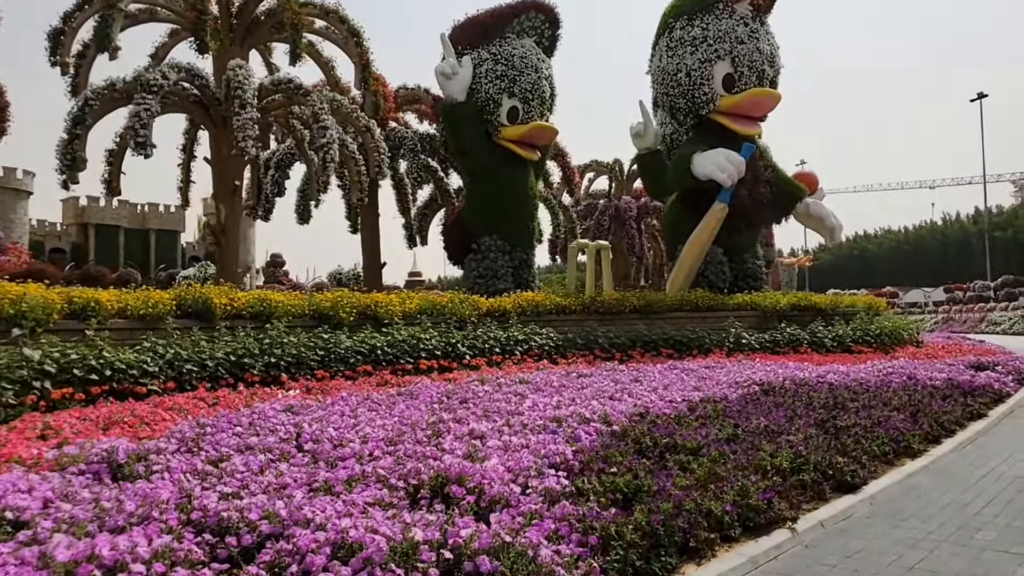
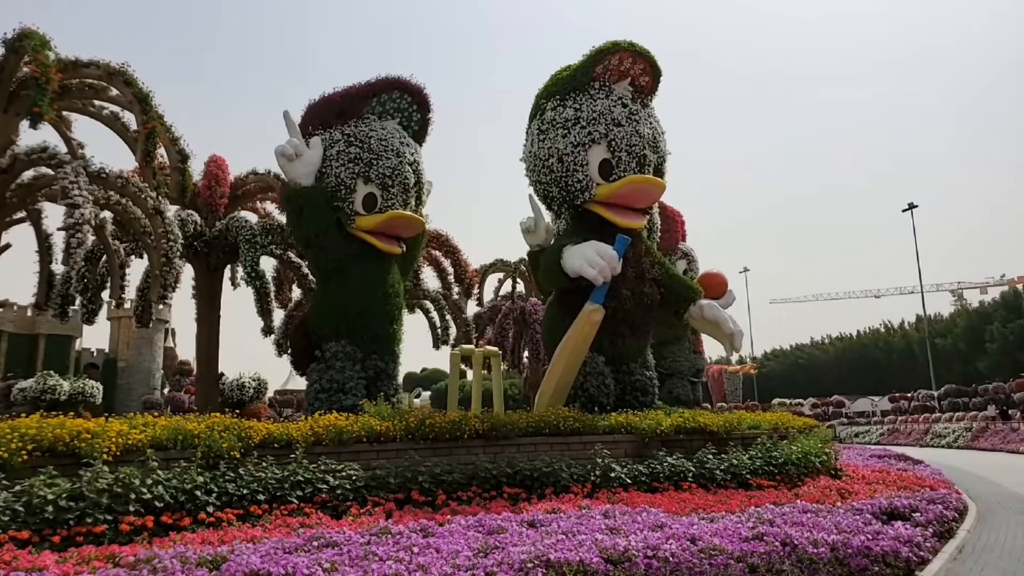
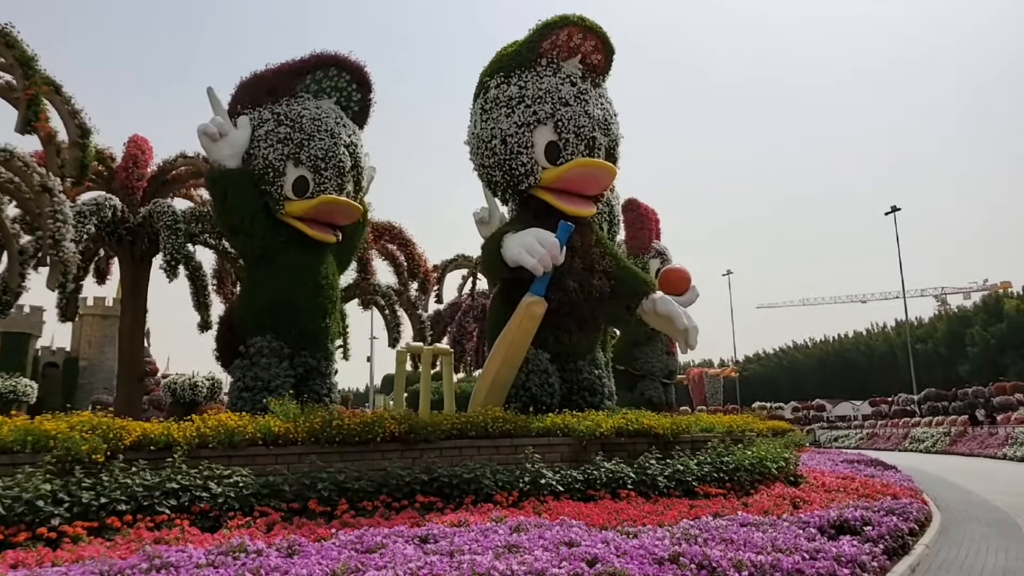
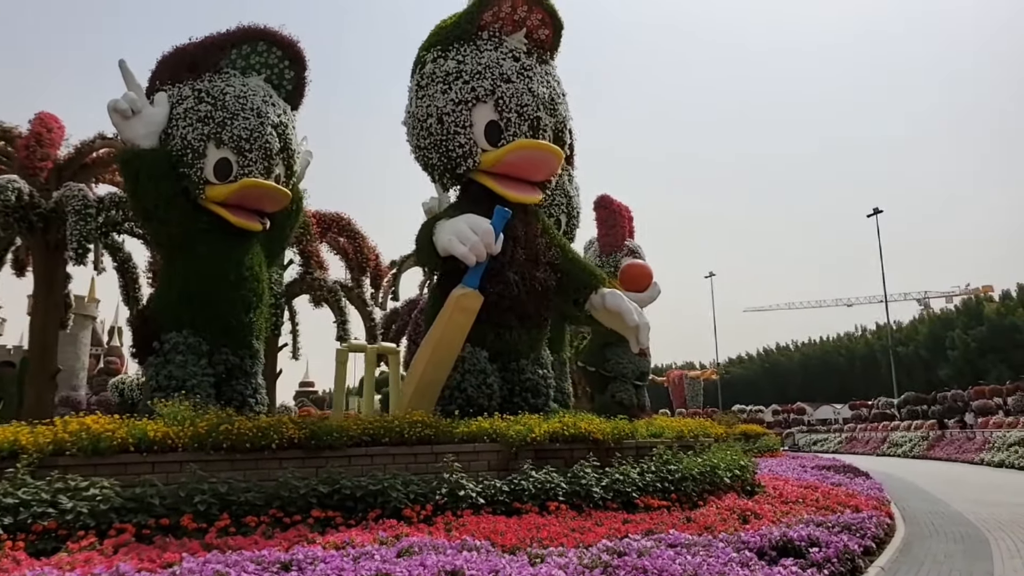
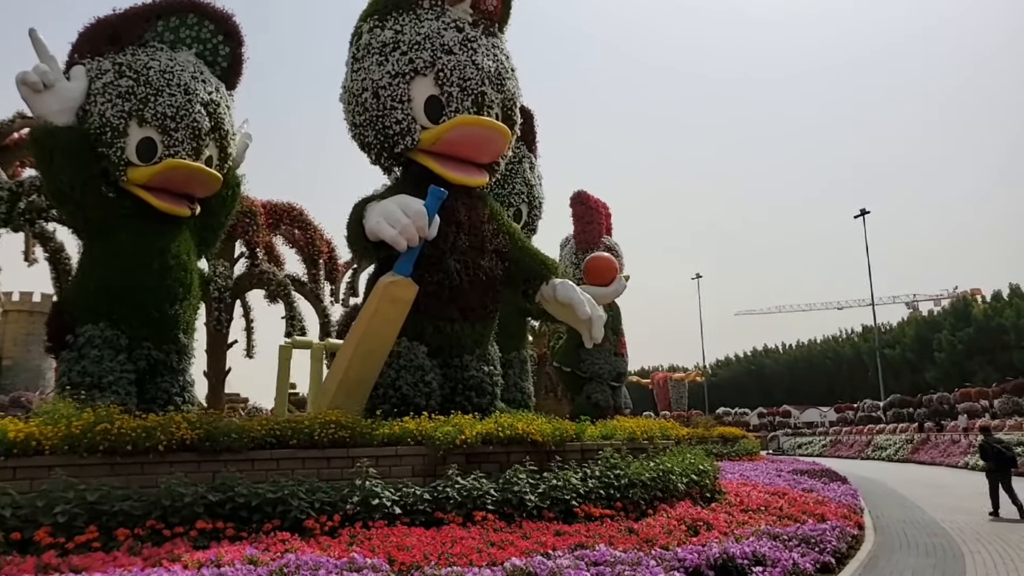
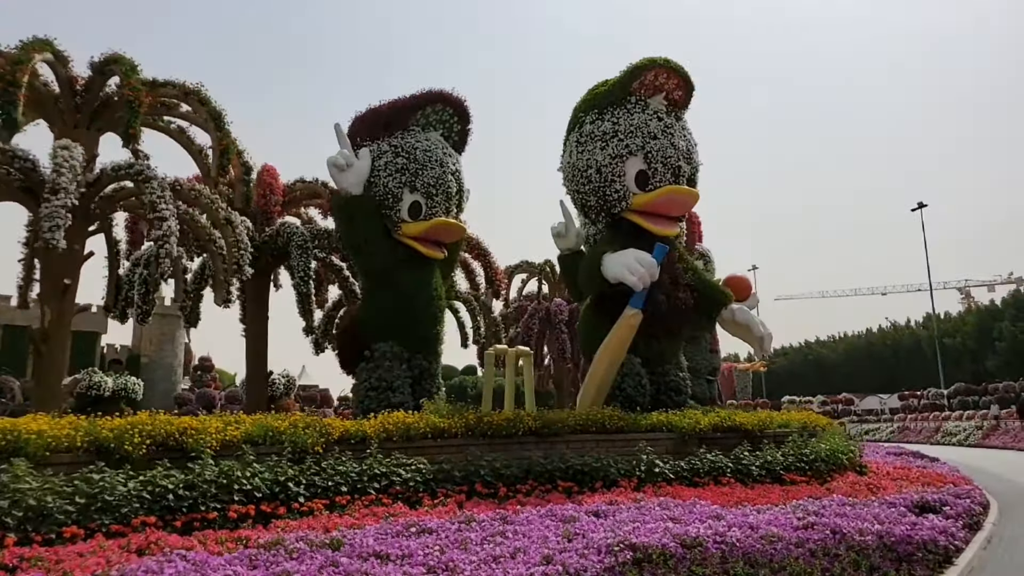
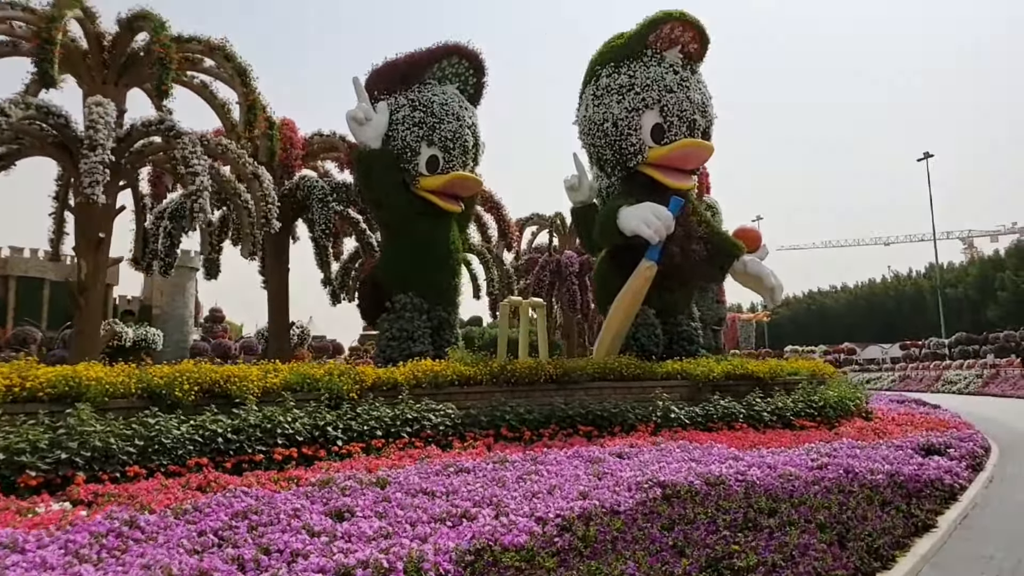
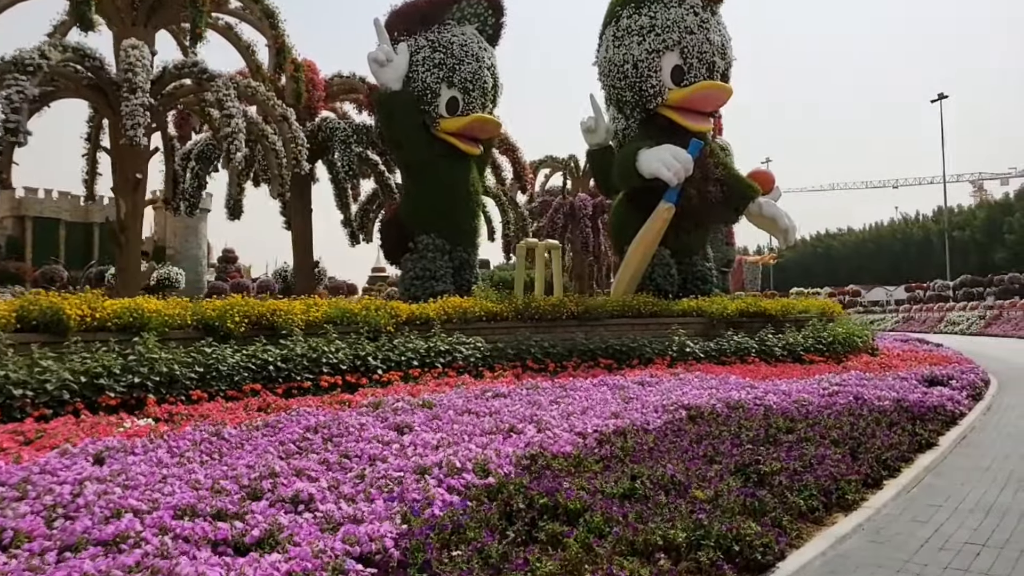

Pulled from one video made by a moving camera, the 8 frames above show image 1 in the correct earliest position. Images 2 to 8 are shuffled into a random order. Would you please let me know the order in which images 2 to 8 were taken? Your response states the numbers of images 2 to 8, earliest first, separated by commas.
8, 7, 6, 2, 3, 4, 5
